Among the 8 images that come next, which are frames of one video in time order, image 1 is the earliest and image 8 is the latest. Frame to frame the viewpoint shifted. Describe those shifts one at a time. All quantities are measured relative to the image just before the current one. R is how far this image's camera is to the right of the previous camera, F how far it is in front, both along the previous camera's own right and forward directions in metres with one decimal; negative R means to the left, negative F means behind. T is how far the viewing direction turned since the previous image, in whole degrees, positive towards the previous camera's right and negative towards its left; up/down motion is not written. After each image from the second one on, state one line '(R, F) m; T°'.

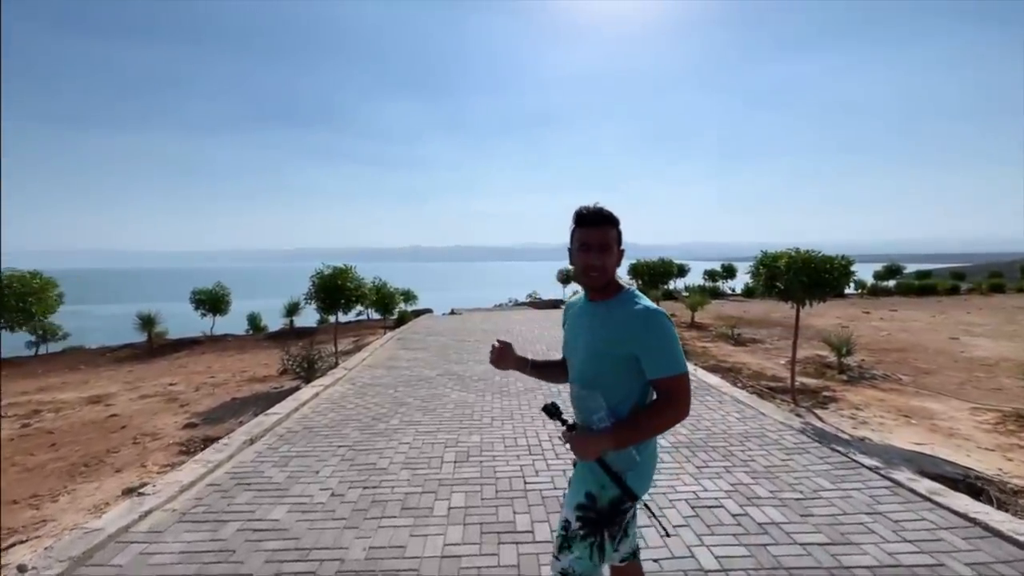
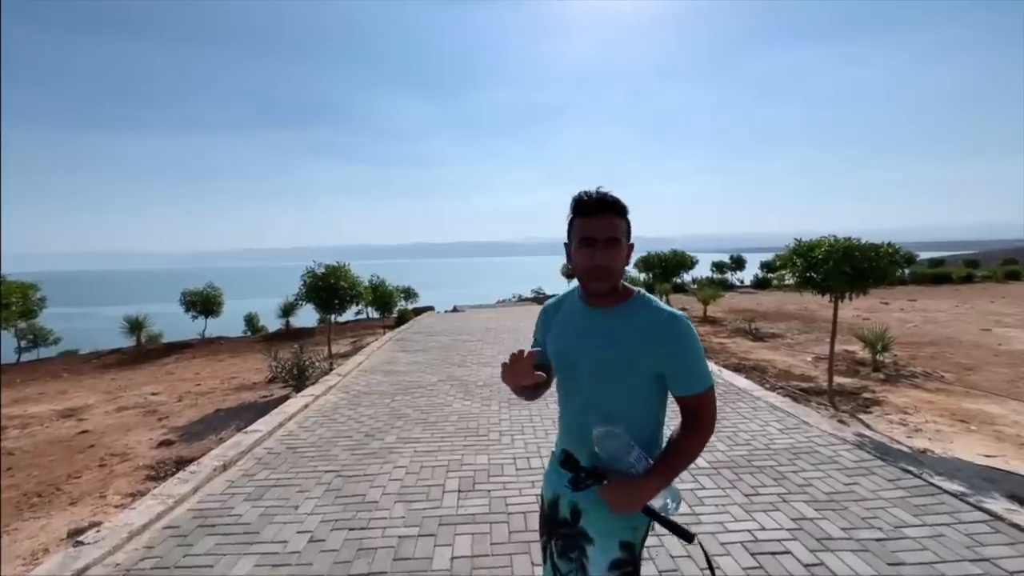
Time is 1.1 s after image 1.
(0.0, +0.7) m; 0°
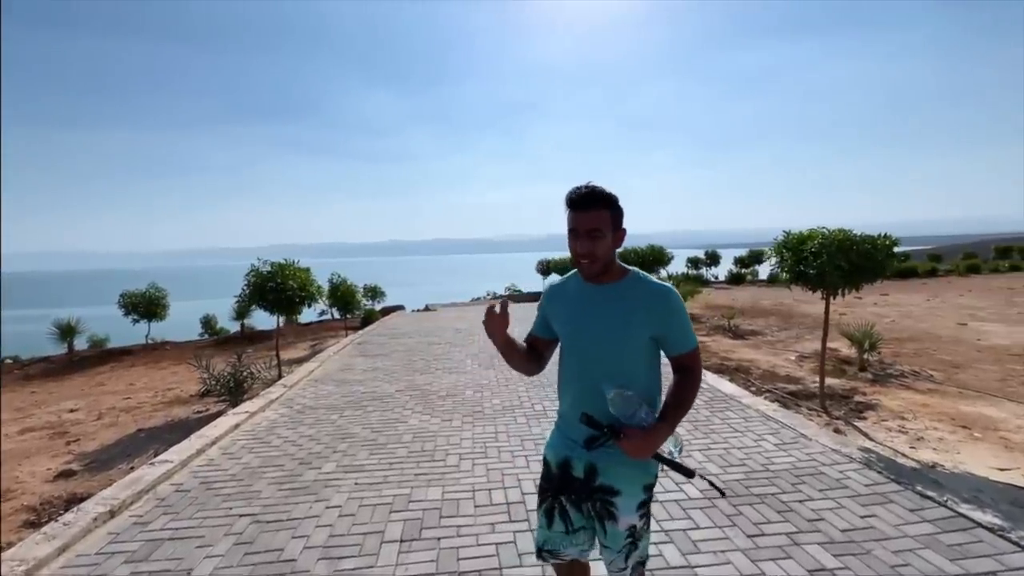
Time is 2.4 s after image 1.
(+0.1, +0.8) m; +3°
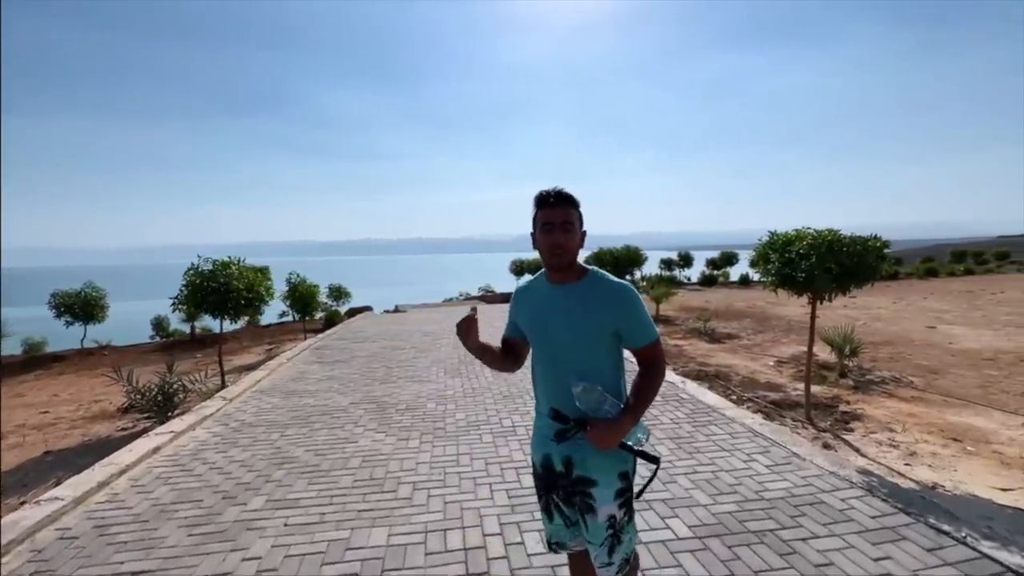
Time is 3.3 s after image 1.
(+0.1, +0.6) m; +3°
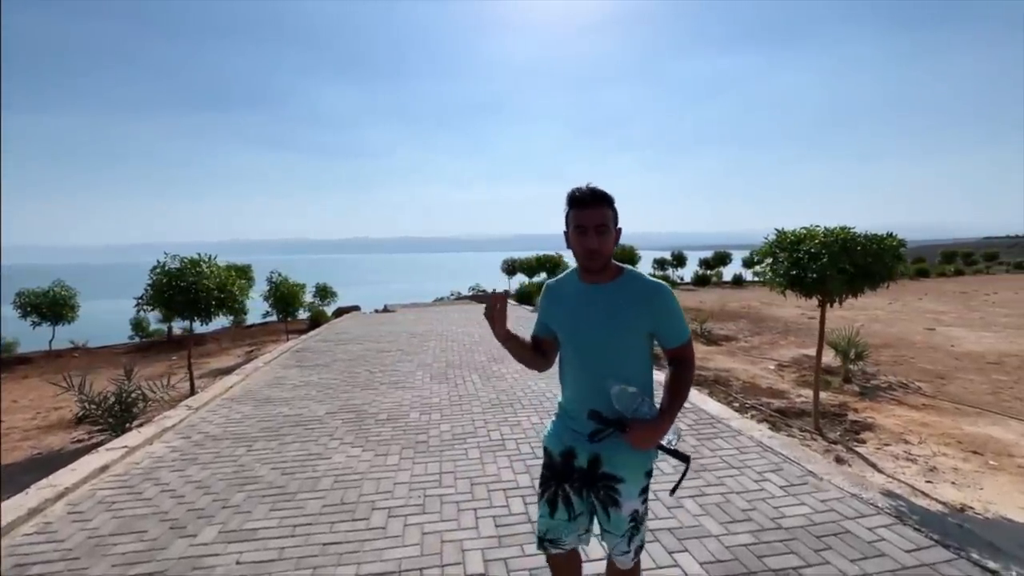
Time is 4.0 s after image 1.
(0.0, +0.5) m; +1°
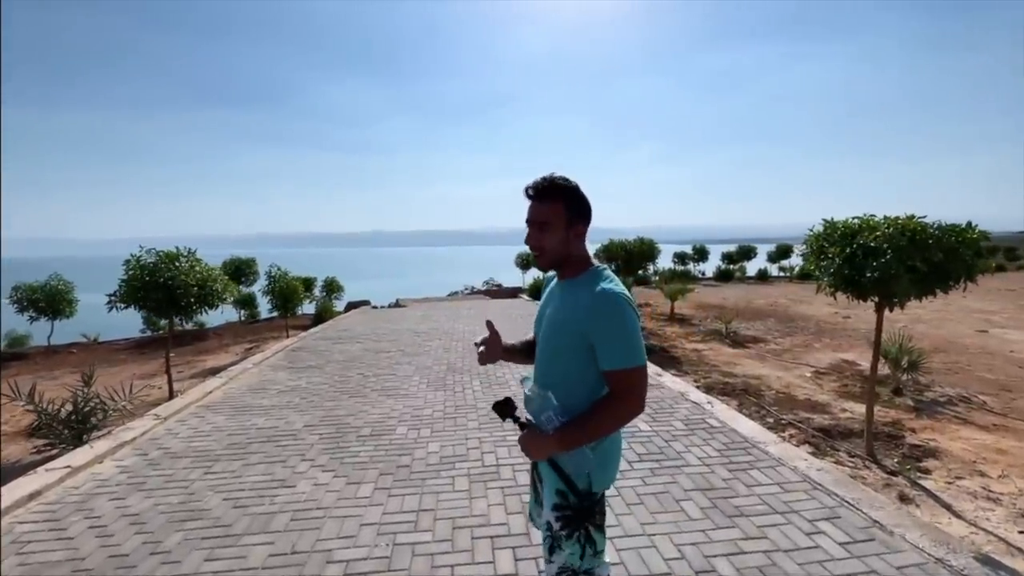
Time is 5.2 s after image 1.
(+0.2, +0.9) m; -2°
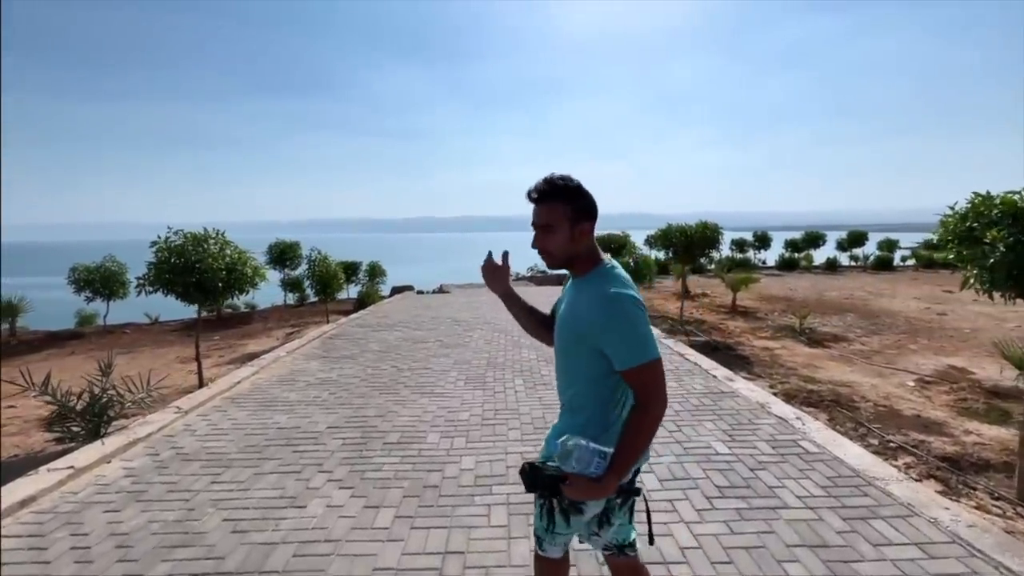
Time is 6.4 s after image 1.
(0.0, +0.9) m; -5°
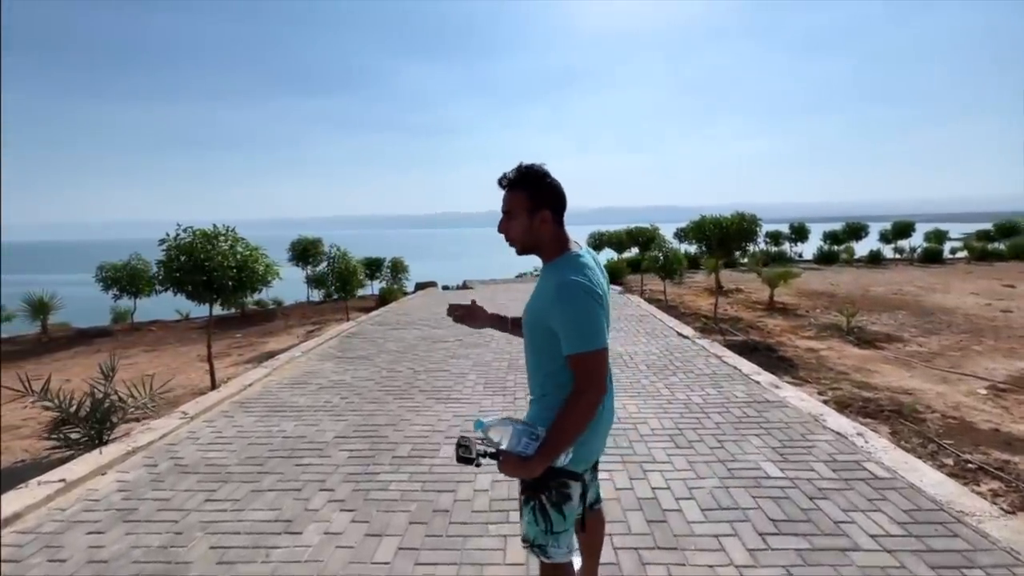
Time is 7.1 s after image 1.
(+0.1, +0.5) m; -3°
